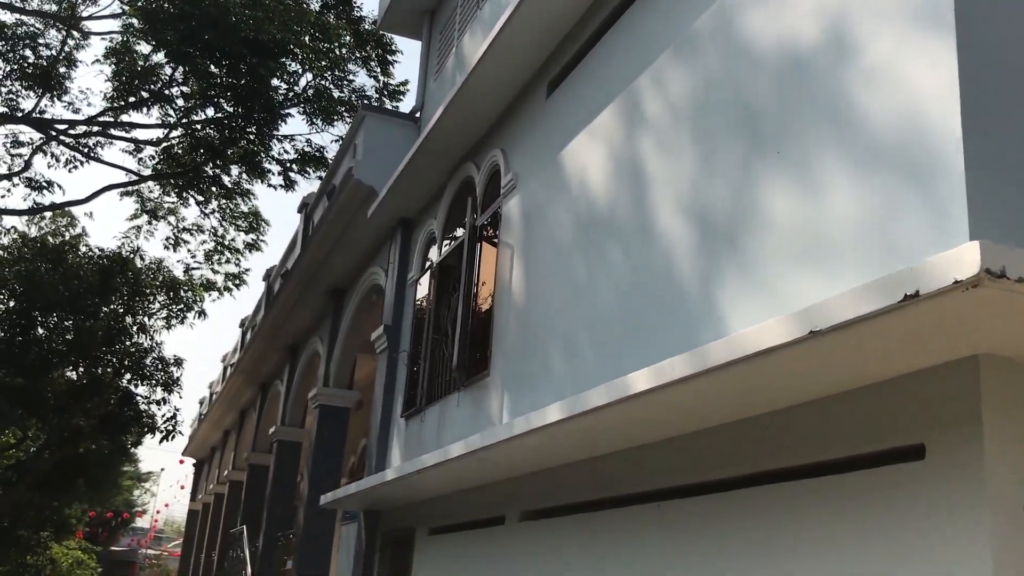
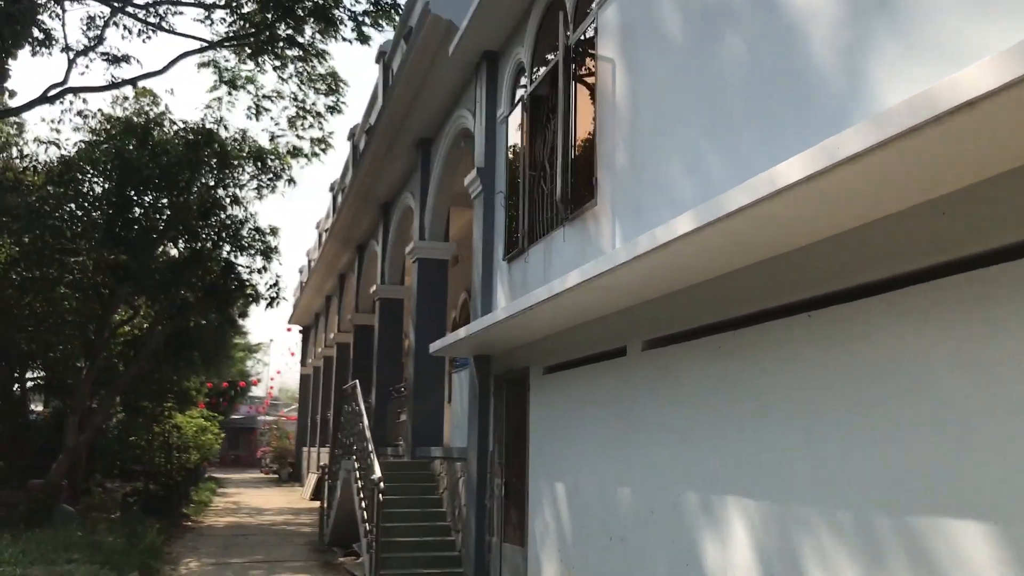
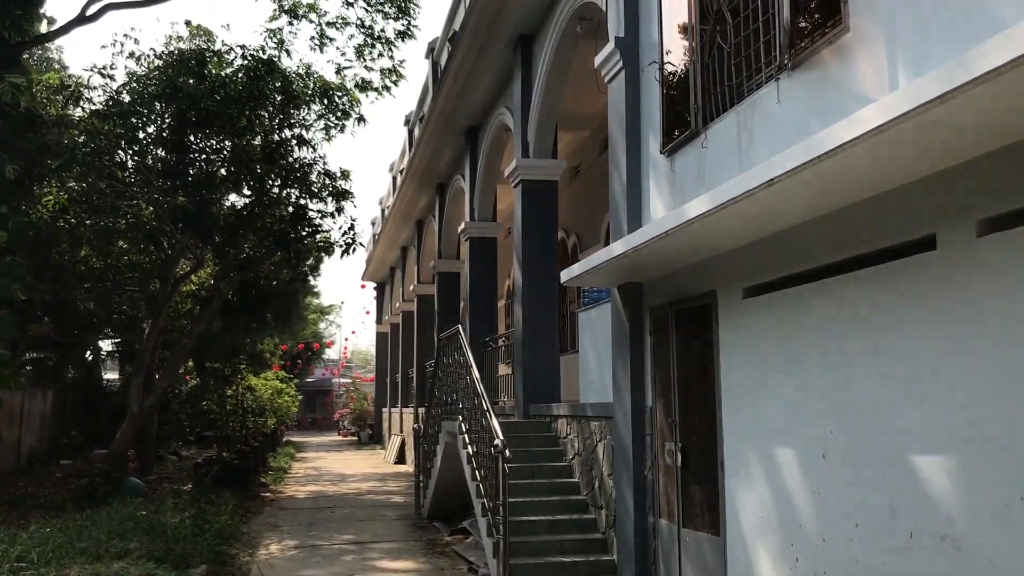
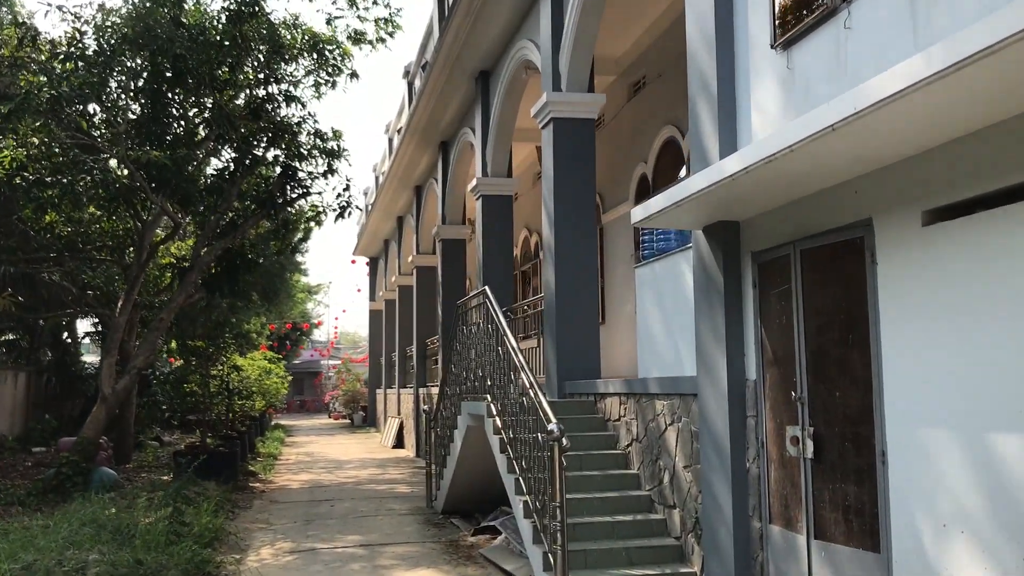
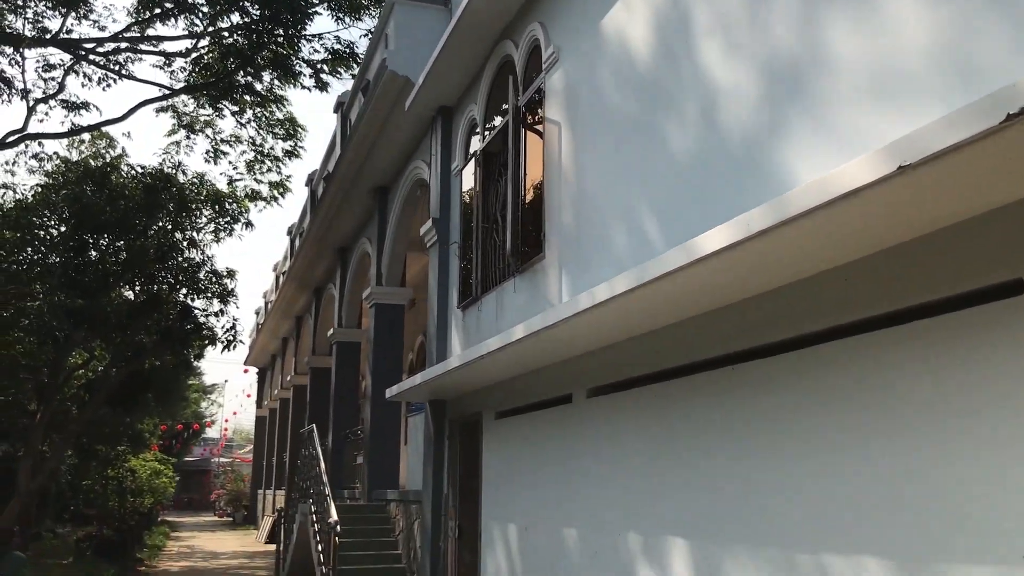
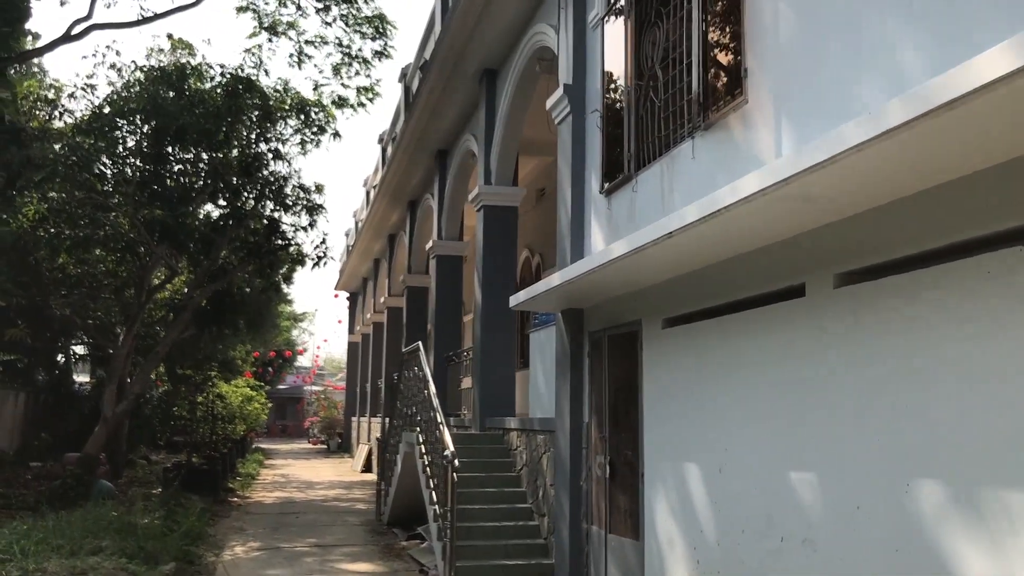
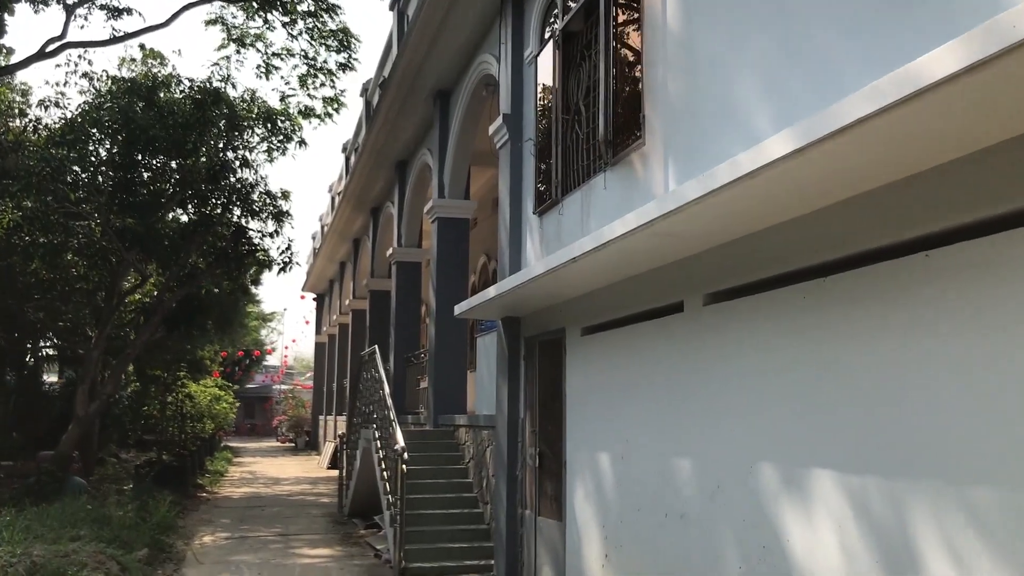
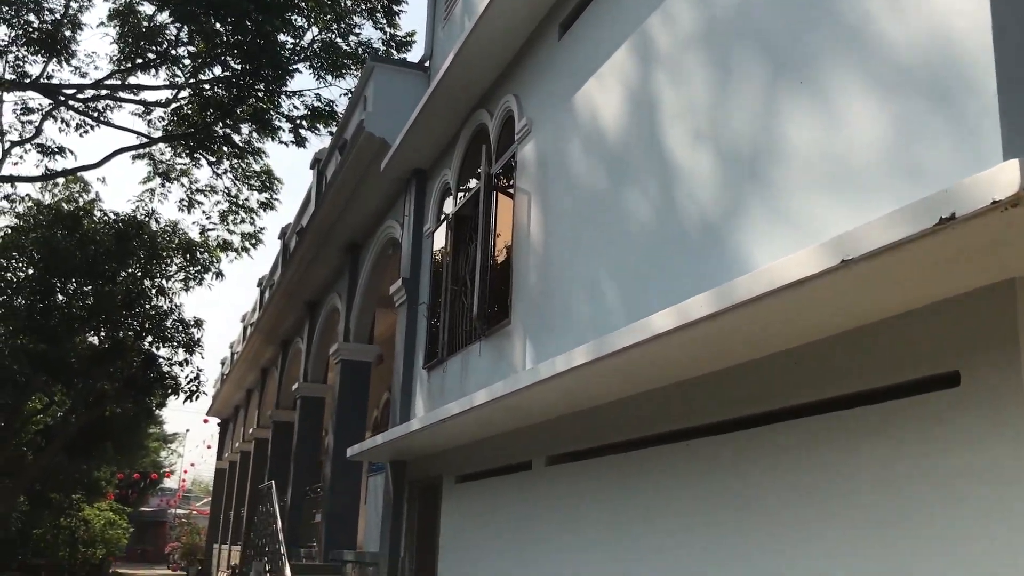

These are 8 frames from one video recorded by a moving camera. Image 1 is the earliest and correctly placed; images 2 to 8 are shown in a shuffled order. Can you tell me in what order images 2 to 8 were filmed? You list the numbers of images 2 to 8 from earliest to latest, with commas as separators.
8, 5, 2, 7, 6, 3, 4
